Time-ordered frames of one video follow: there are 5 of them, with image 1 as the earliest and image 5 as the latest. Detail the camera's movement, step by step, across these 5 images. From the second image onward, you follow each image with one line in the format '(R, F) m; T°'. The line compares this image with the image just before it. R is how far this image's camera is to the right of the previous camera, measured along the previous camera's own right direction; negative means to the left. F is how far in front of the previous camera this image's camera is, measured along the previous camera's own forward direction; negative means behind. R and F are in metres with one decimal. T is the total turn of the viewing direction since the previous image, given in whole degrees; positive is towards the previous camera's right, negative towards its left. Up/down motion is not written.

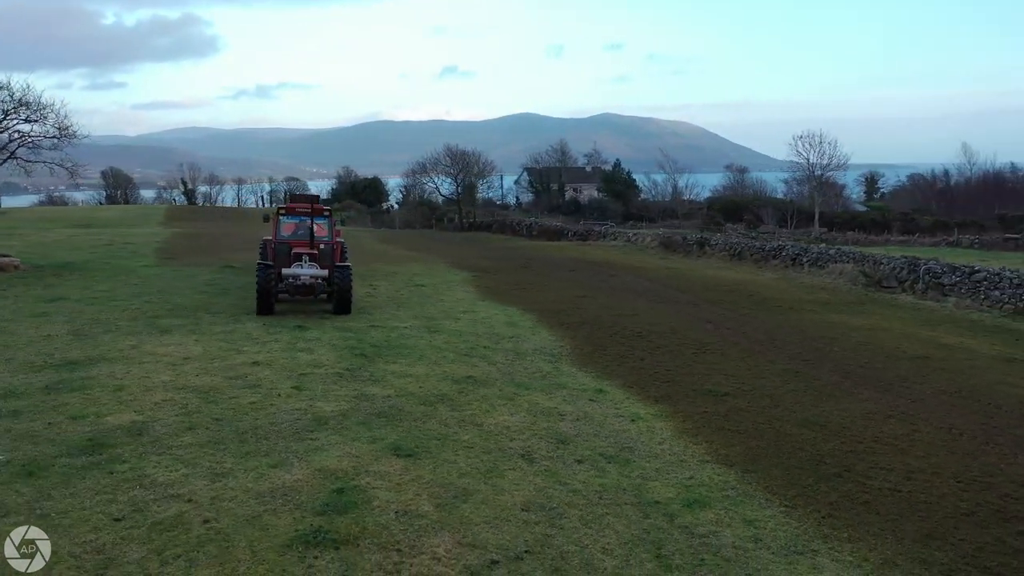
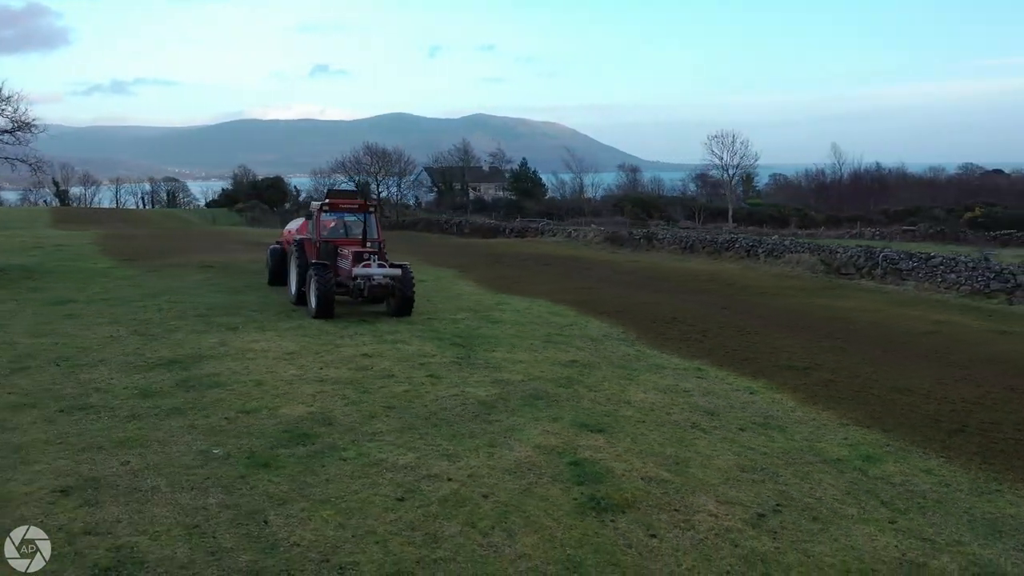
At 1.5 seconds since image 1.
(-2.3, -0.1) m; +9°
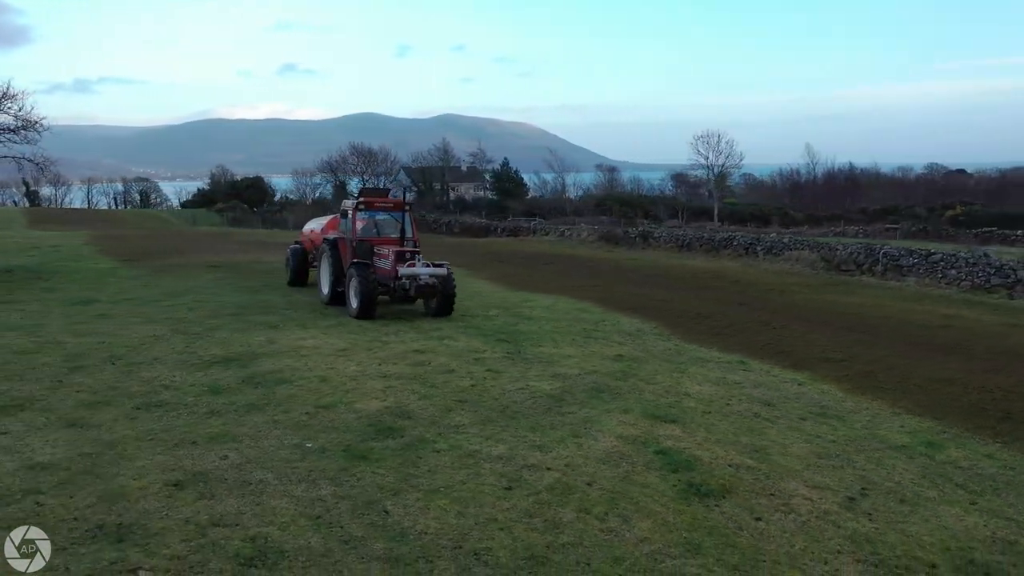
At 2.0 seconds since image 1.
(-0.8, -0.1) m; +2°
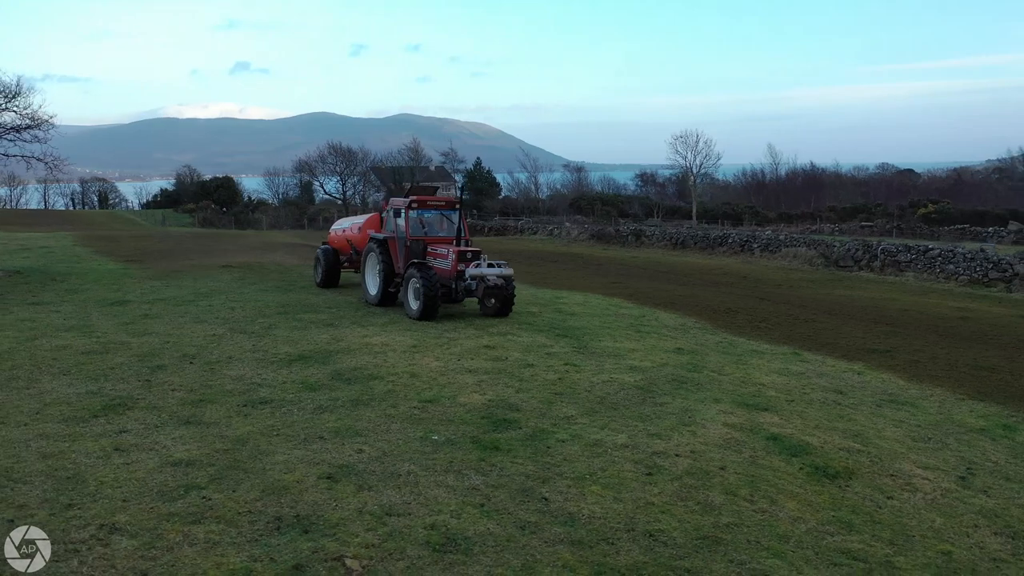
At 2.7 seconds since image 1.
(-1.1, -0.1) m; +3°
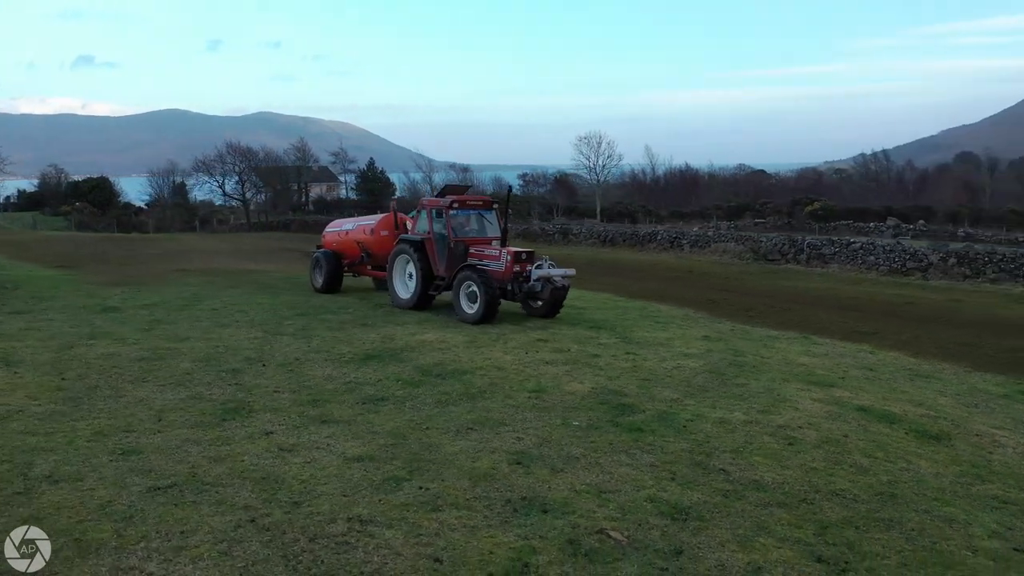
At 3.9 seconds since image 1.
(-1.9, -0.2) m; +9°
